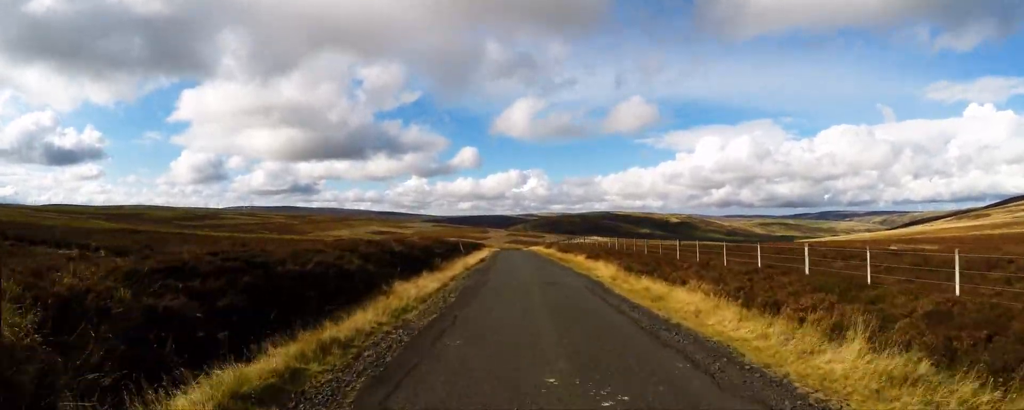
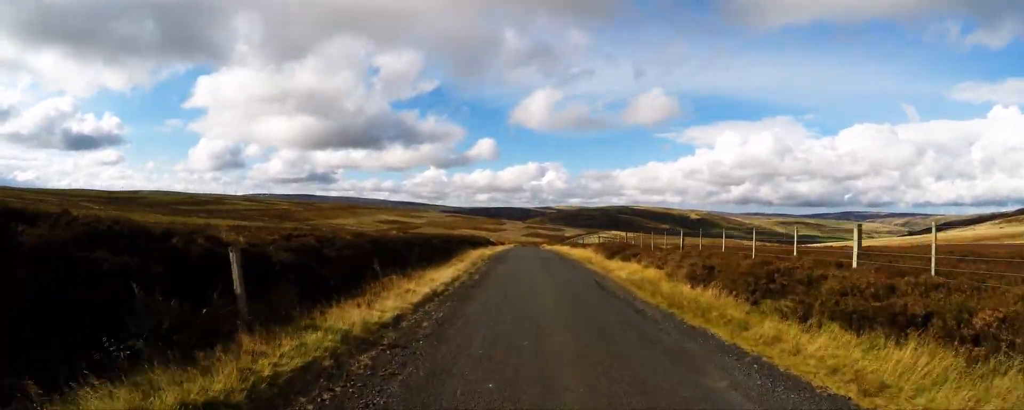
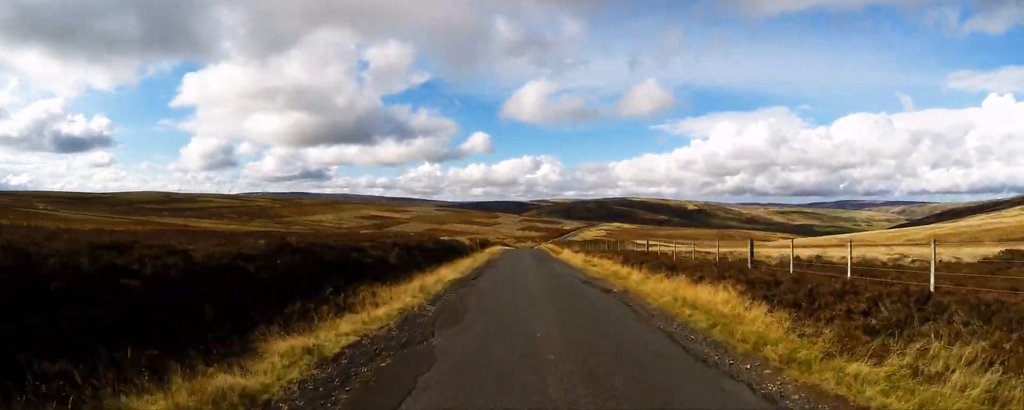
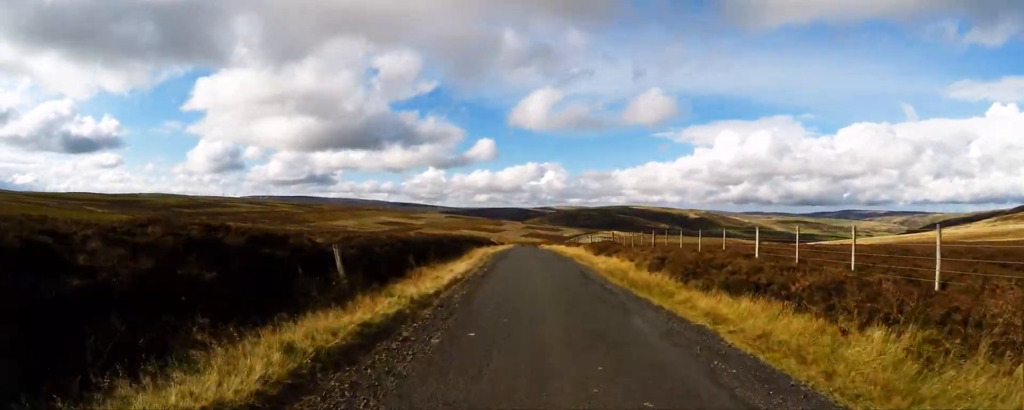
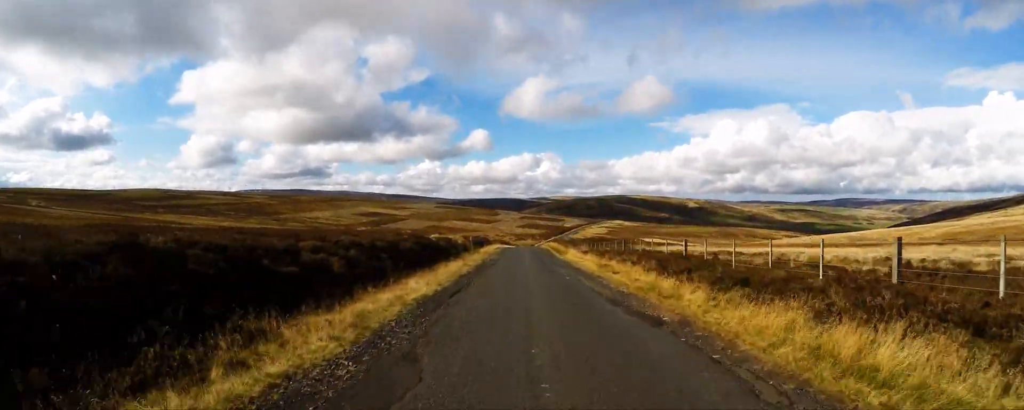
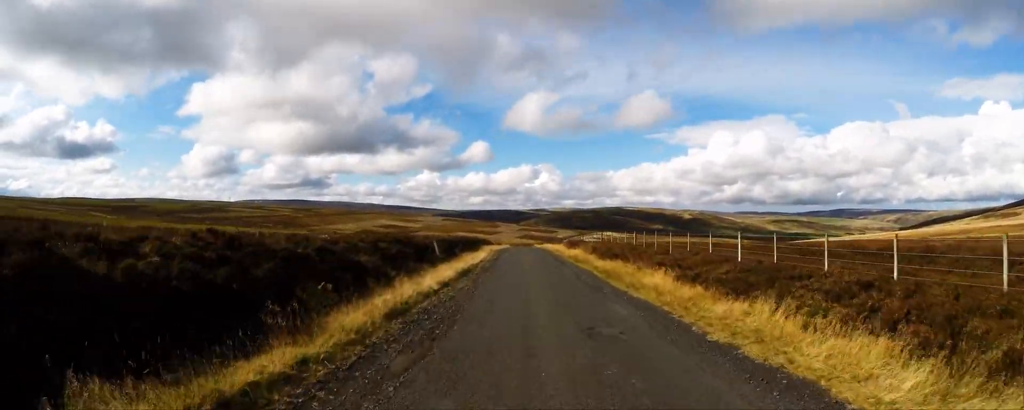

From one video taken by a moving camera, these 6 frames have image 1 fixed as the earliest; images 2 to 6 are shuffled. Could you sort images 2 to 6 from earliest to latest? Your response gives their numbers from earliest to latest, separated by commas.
6, 4, 2, 3, 5
